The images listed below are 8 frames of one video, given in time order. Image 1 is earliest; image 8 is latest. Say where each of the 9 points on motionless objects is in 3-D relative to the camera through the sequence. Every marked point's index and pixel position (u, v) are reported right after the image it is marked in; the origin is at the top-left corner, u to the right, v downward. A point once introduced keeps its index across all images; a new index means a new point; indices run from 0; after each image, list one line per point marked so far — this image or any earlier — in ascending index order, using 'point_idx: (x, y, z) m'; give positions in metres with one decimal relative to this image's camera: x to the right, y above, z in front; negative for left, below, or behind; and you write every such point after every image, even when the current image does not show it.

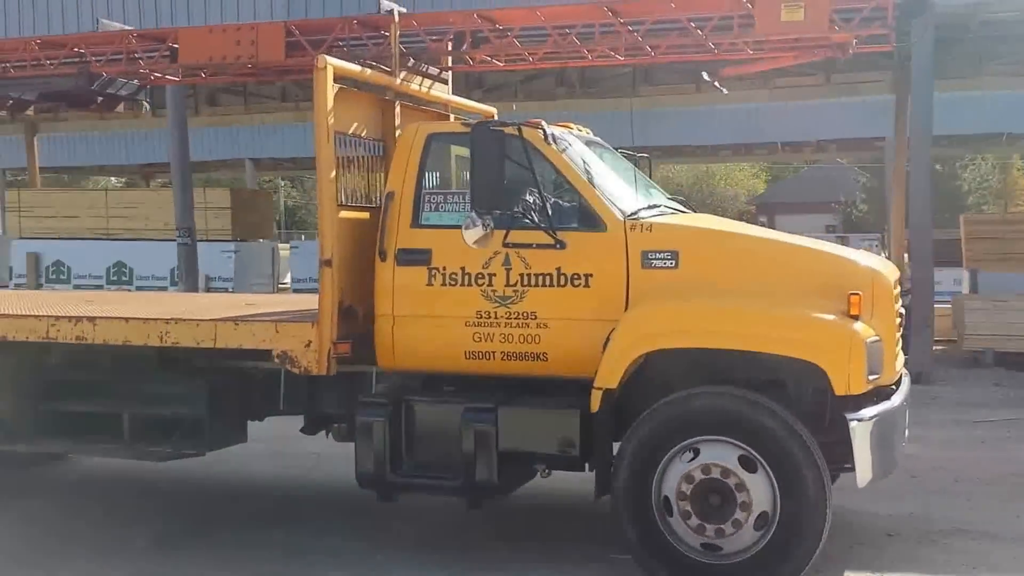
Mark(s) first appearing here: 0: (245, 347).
0: (-1.1, -0.2, +5.1) m
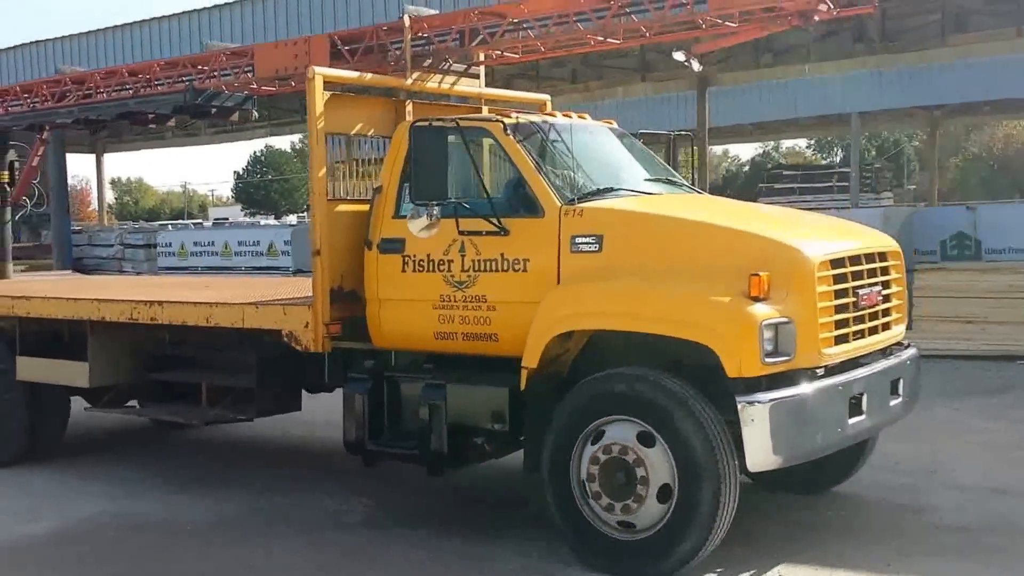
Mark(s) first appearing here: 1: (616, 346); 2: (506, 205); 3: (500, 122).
0: (-1.2, -0.2, +5.7) m
1: (+0.4, -0.2, +5.0) m
2: (-0.1, +0.4, +5.3) m
3: (-0.1, +0.8, +5.5) m
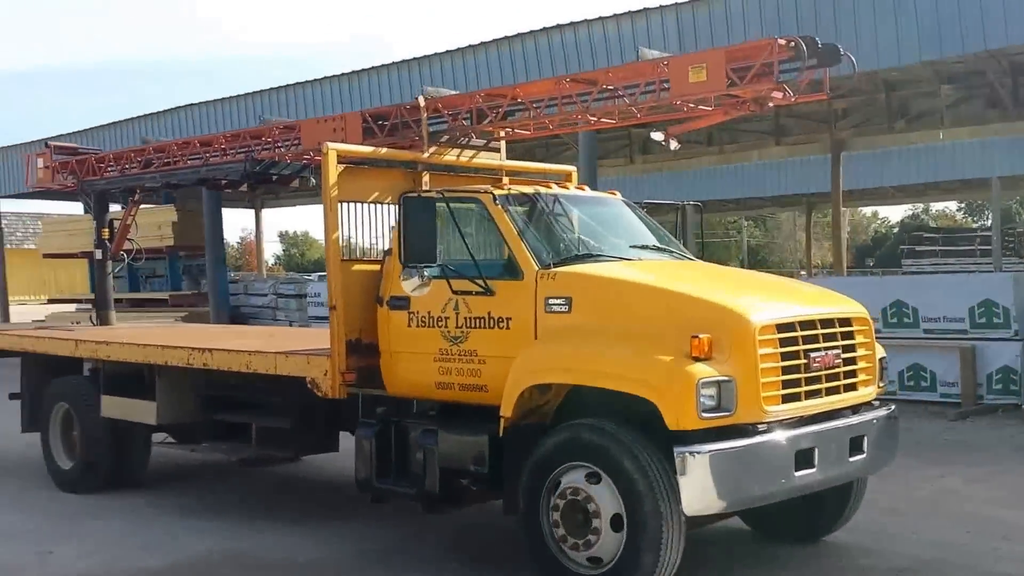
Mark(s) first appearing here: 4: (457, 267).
0: (-1.2, -0.5, +6.4) m
1: (+0.3, -0.5, +5.5) m
2: (-0.1, +0.1, +5.8) m
3: (-0.1, +0.5, +6.1) m
4: (-0.3, +0.1, +5.9) m
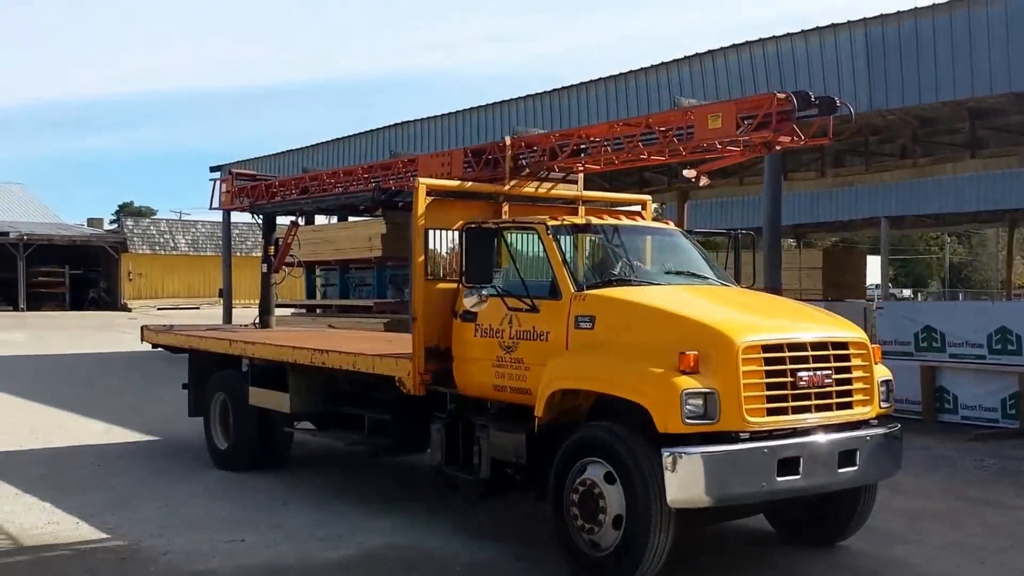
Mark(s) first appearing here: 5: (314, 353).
0: (-0.8, -0.6, +7.6) m
1: (+0.5, -0.6, +6.4) m
2: (+0.1, 0.0, +6.8) m
3: (+0.2, +0.4, +7.1) m
4: (0.0, 0.0, +7.0) m
5: (-1.4, -0.5, +8.2) m
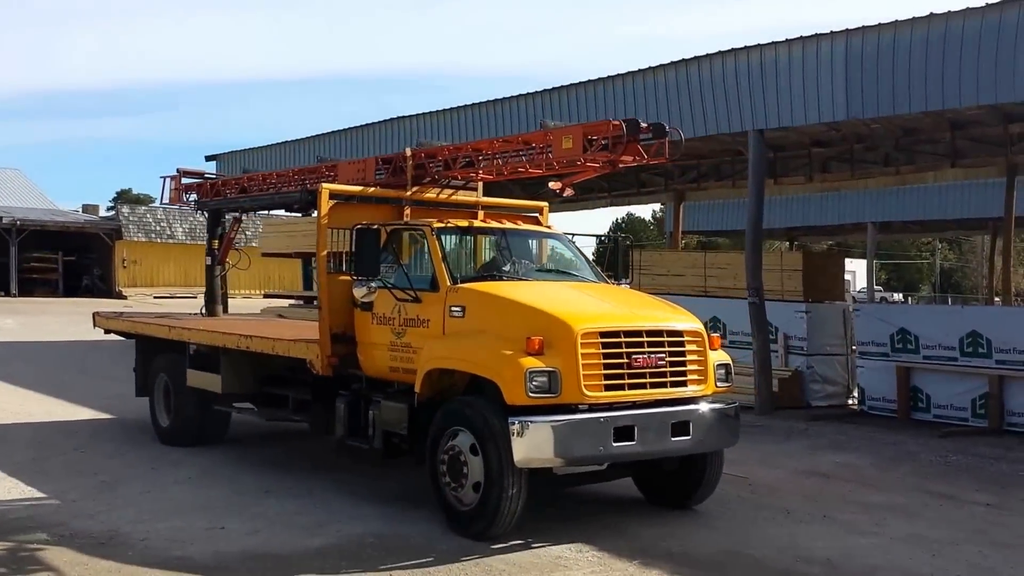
0: (-1.6, -0.5, +8.6) m
1: (-0.2, -0.6, +7.4) m
2: (-0.6, 0.0, +7.8) m
3: (-0.5, +0.4, +8.0) m
4: (-0.8, 0.0, +8.0) m
5: (-2.1, -0.4, +9.2) m
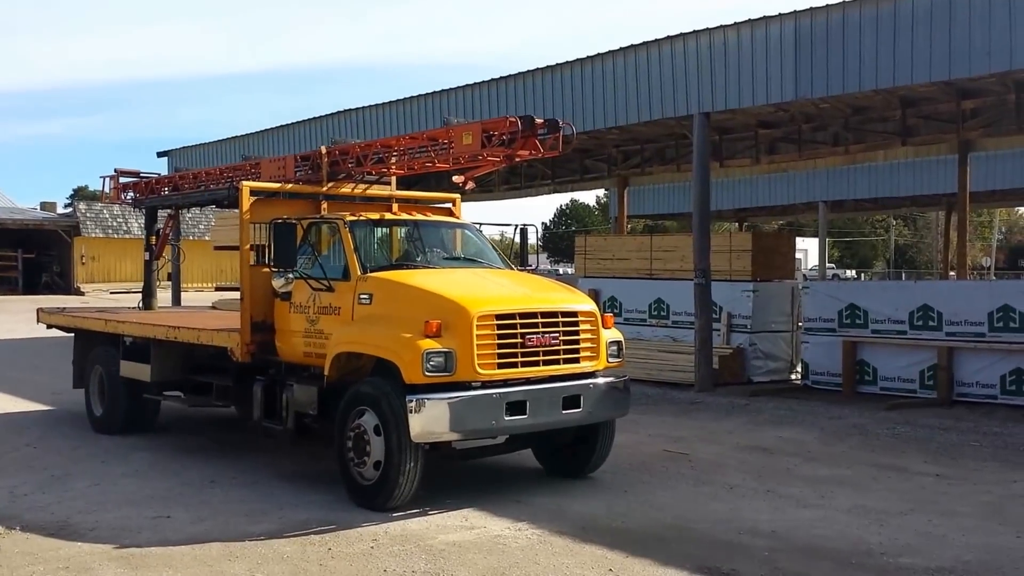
0: (-2.2, -0.4, +9.1) m
1: (-0.9, -0.5, +8.0) m
2: (-1.3, +0.1, +8.4) m
3: (-1.2, +0.5, +8.6) m
4: (-1.4, +0.1, +8.5) m
5: (-2.8, -0.3, +9.7) m
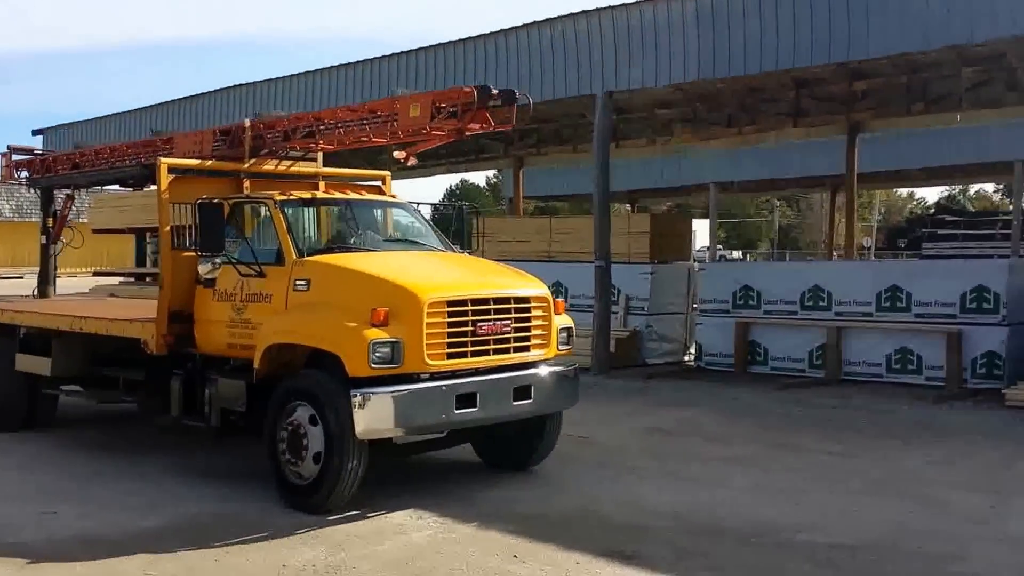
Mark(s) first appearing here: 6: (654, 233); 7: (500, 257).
0: (-2.7, -0.3, +8.3) m
1: (-1.2, -0.4, +7.3) m
2: (-1.6, +0.2, +7.7) m
3: (-1.6, +0.6, +7.9) m
4: (-1.8, +0.2, +7.8) m
5: (-3.3, -0.2, +8.9) m
6: (+2.3, +0.8, +17.5) m
7: (-0.1, +0.5, +19.4) m
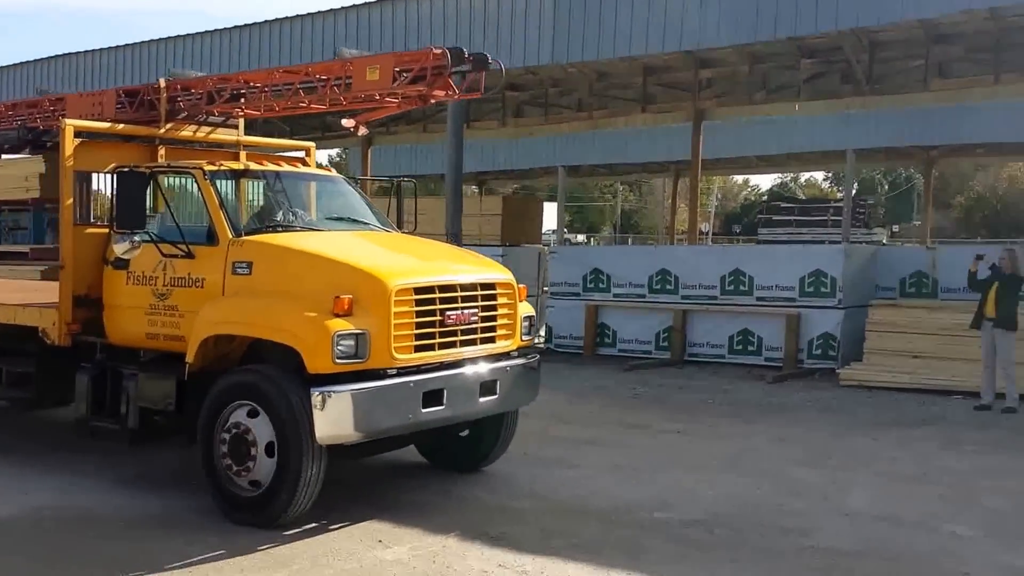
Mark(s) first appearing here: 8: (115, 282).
0: (-3.0, -0.2, +7.2) m
1: (-1.4, -0.3, +6.5) m
2: (-1.8, +0.3, +6.7) m
3: (-1.8, +0.7, +7.0) m
4: (-2.0, +0.3, +6.9) m
5: (-3.7, -0.1, +7.7) m
6: (+0.5, +1.1, +17.1) m
7: (-2.1, +0.8, +18.5) m
8: (-2.4, 0.0, +7.0) m
